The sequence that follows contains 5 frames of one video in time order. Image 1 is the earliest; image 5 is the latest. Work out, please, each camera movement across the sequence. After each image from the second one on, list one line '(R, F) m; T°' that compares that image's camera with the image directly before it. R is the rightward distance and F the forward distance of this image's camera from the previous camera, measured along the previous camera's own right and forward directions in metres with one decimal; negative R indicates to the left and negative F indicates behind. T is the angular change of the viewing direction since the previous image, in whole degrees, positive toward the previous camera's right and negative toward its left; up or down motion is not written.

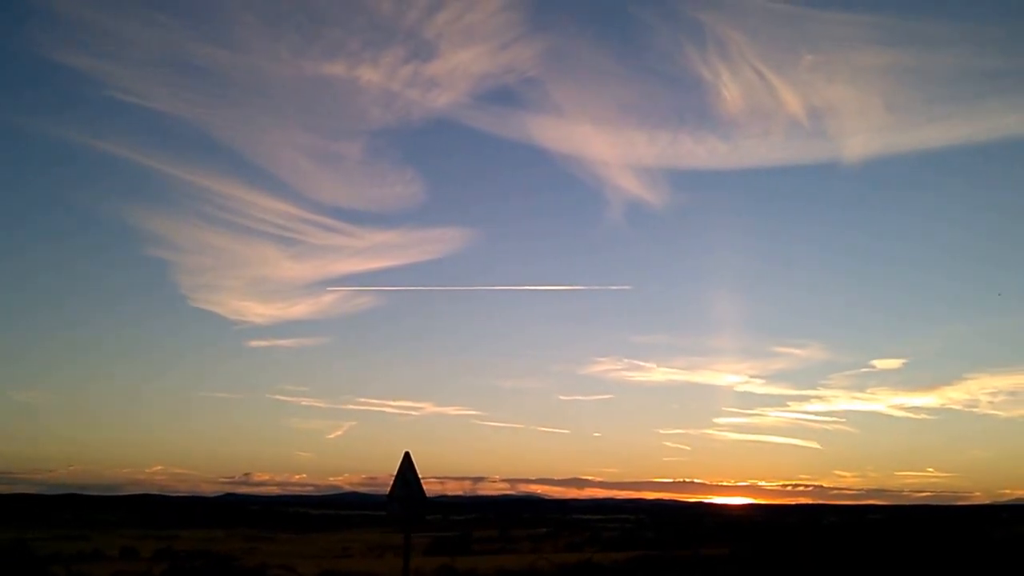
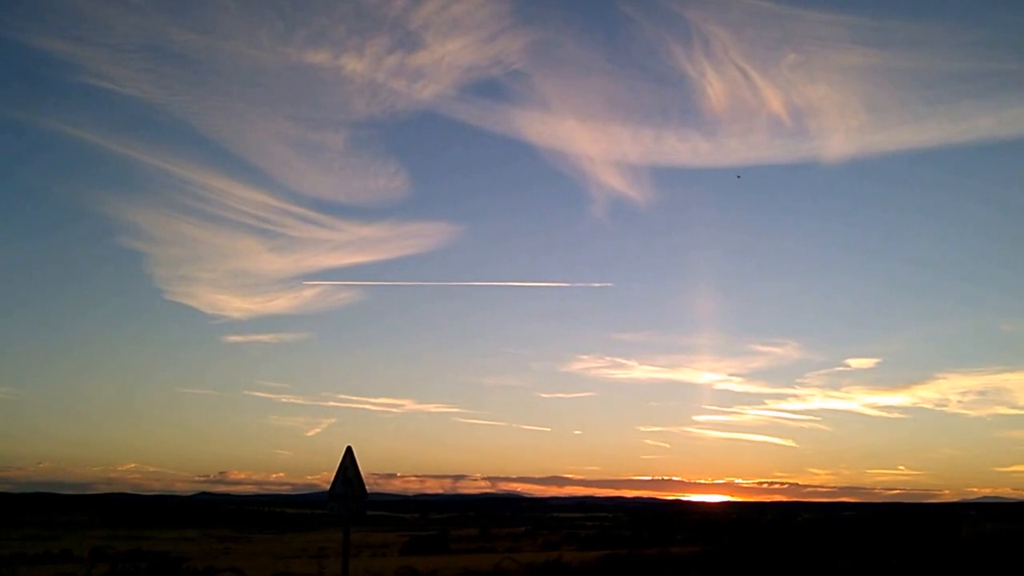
(+0.4, +0.3) m; +1°
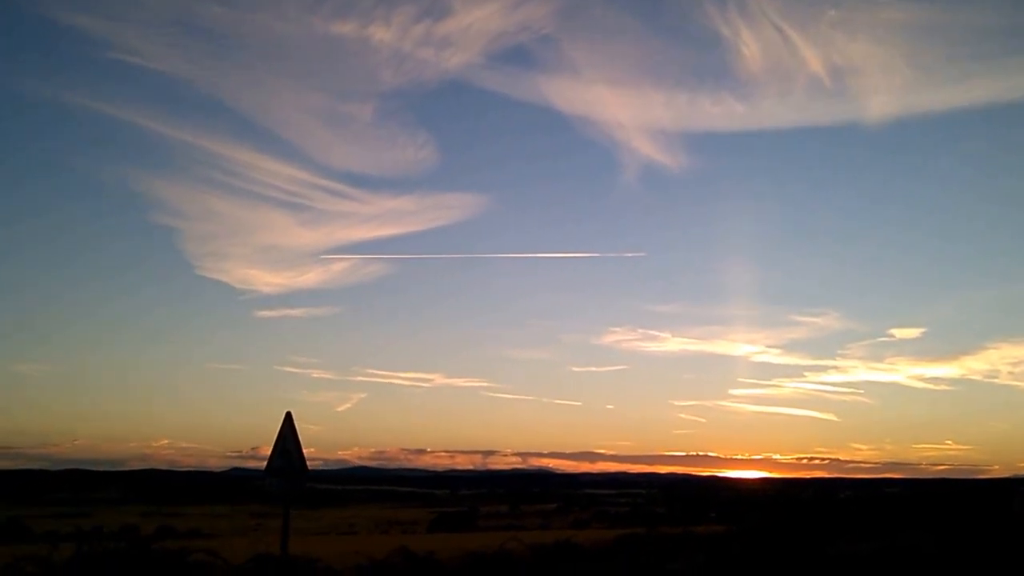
(+0.9, +1.3) m; -2°
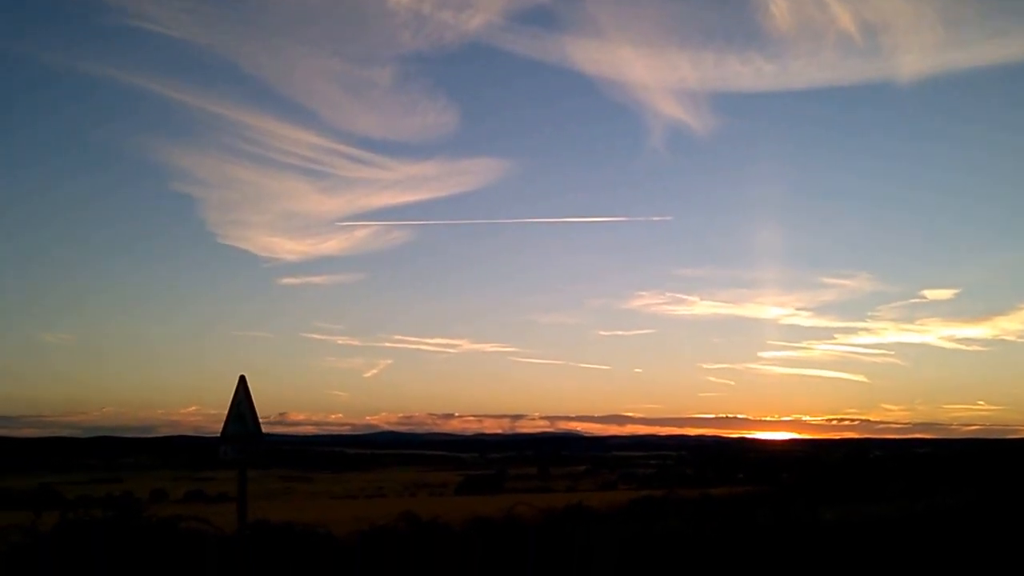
(+0.8, +0.5) m; -2°
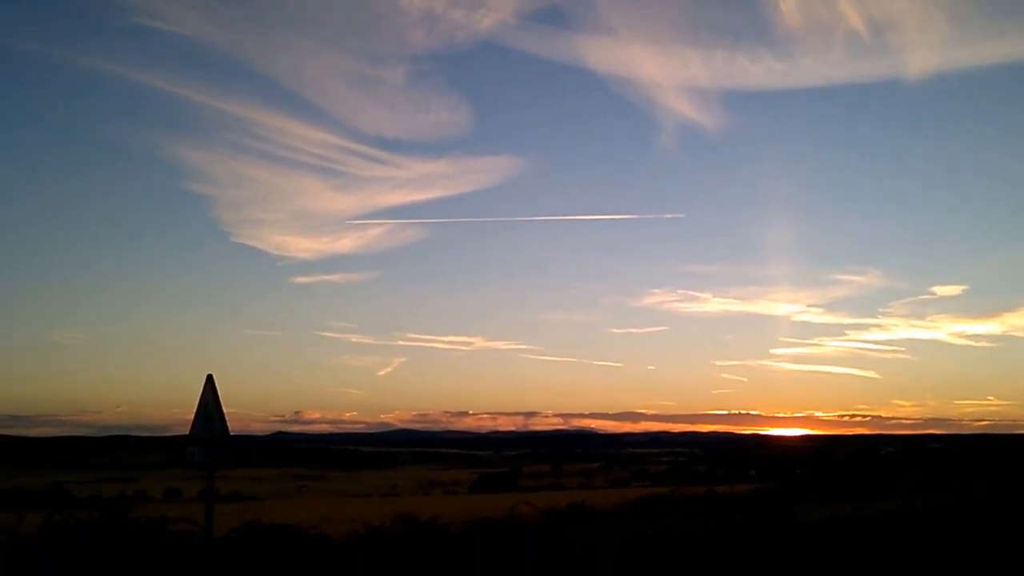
(+0.6, -0.2) m; -1°
